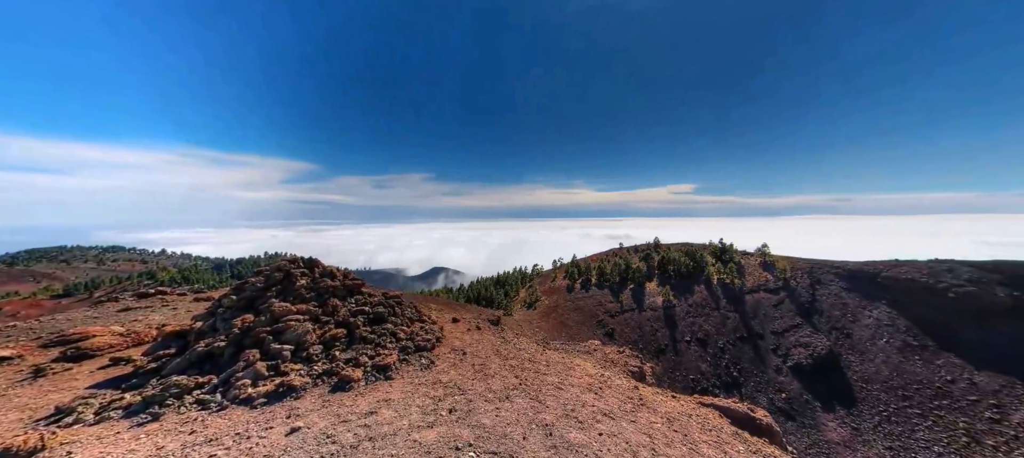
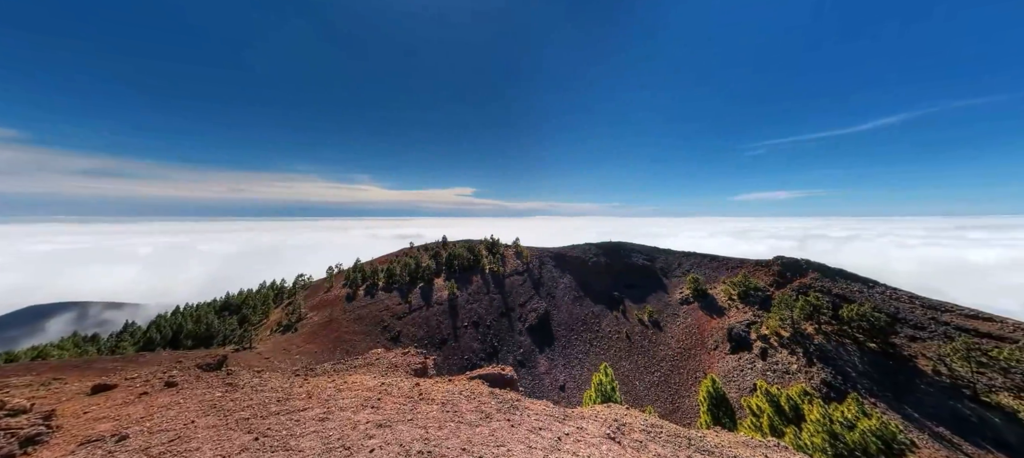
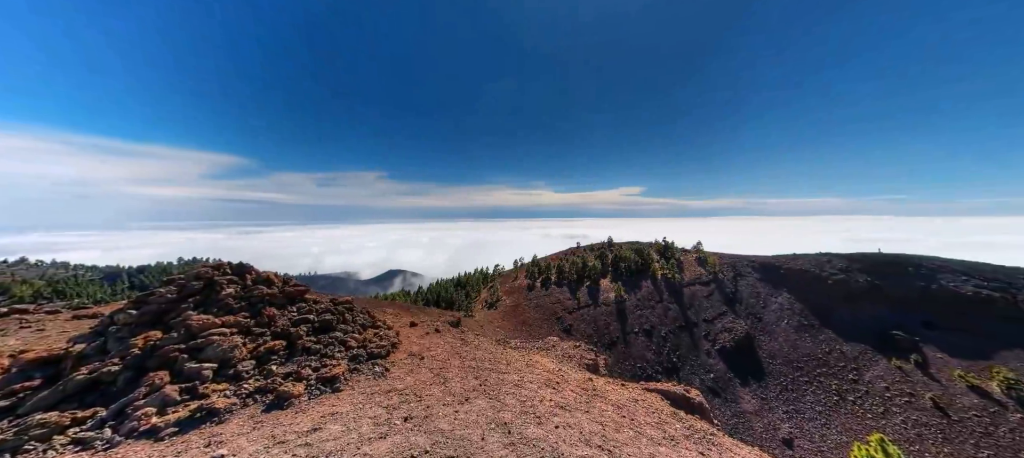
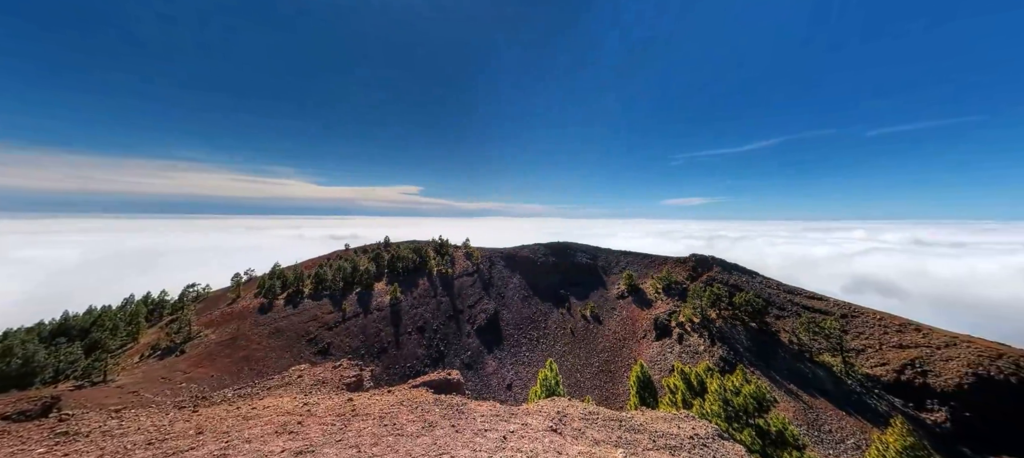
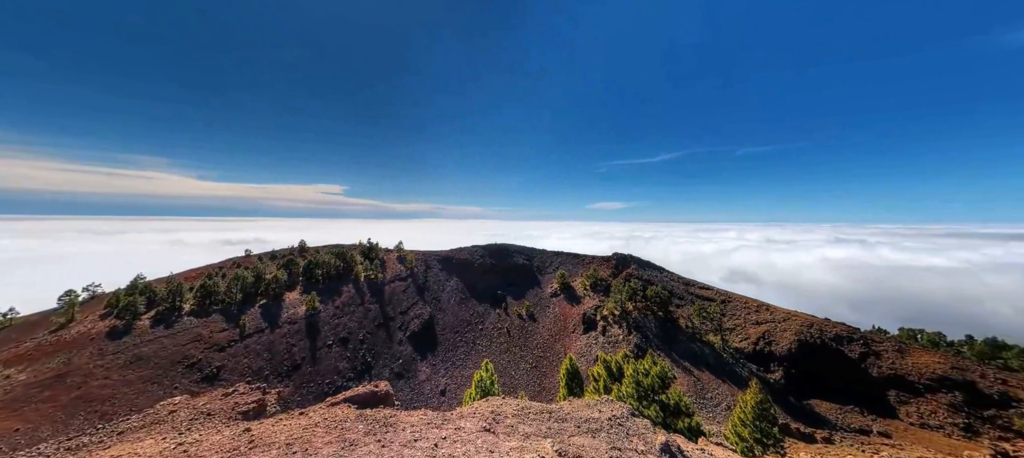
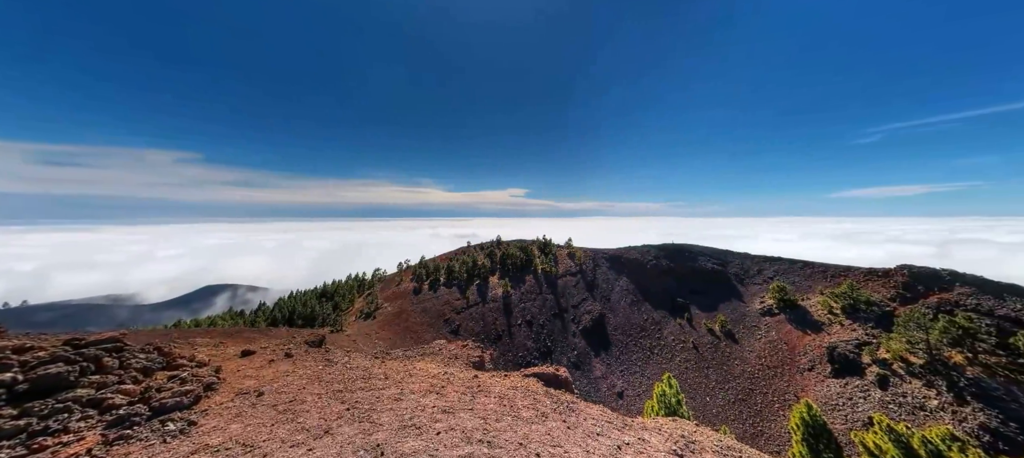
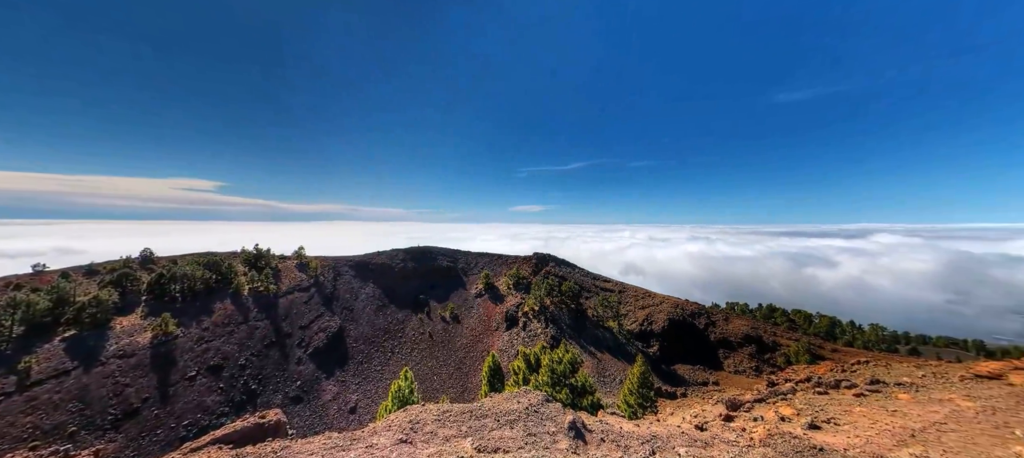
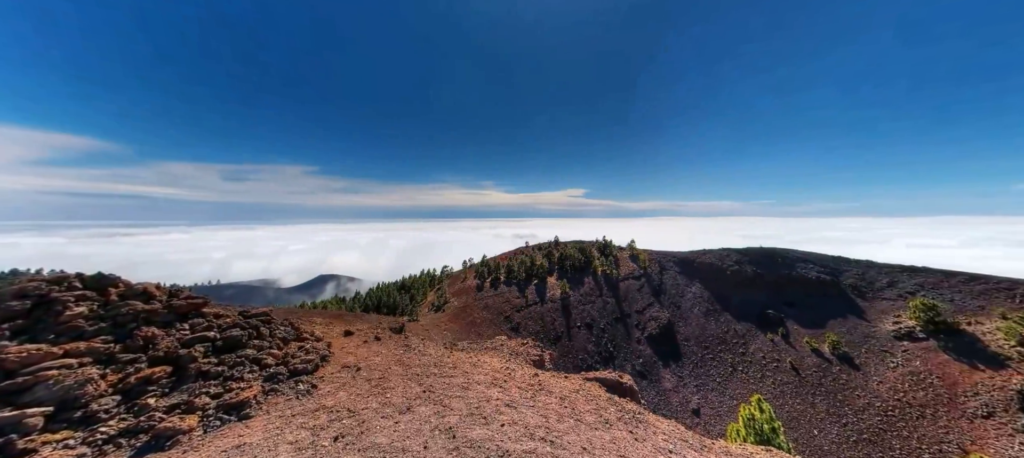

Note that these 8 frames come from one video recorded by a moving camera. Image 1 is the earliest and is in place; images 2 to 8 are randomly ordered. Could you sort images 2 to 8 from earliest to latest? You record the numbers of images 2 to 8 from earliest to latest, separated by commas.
3, 8, 6, 2, 4, 5, 7
